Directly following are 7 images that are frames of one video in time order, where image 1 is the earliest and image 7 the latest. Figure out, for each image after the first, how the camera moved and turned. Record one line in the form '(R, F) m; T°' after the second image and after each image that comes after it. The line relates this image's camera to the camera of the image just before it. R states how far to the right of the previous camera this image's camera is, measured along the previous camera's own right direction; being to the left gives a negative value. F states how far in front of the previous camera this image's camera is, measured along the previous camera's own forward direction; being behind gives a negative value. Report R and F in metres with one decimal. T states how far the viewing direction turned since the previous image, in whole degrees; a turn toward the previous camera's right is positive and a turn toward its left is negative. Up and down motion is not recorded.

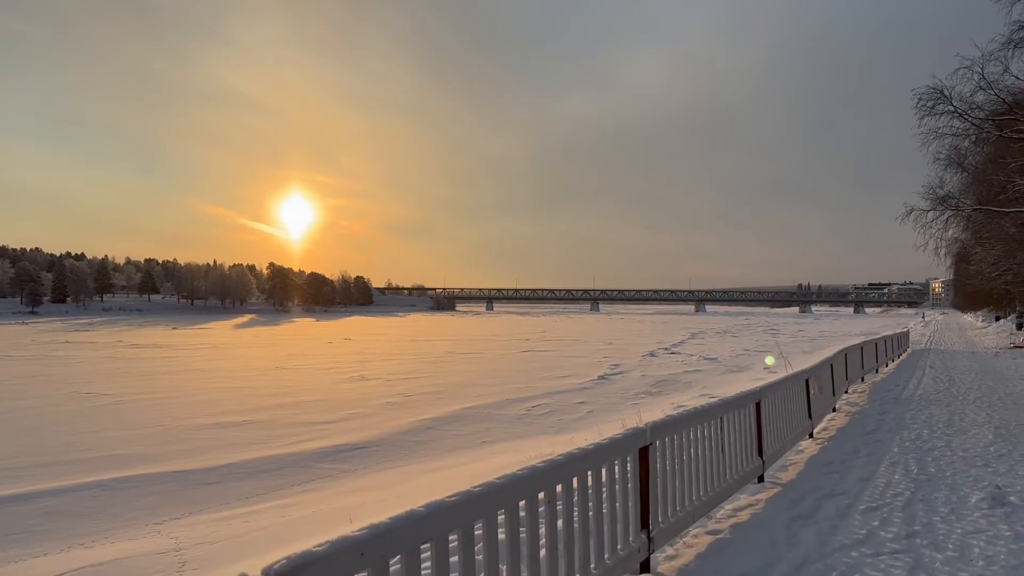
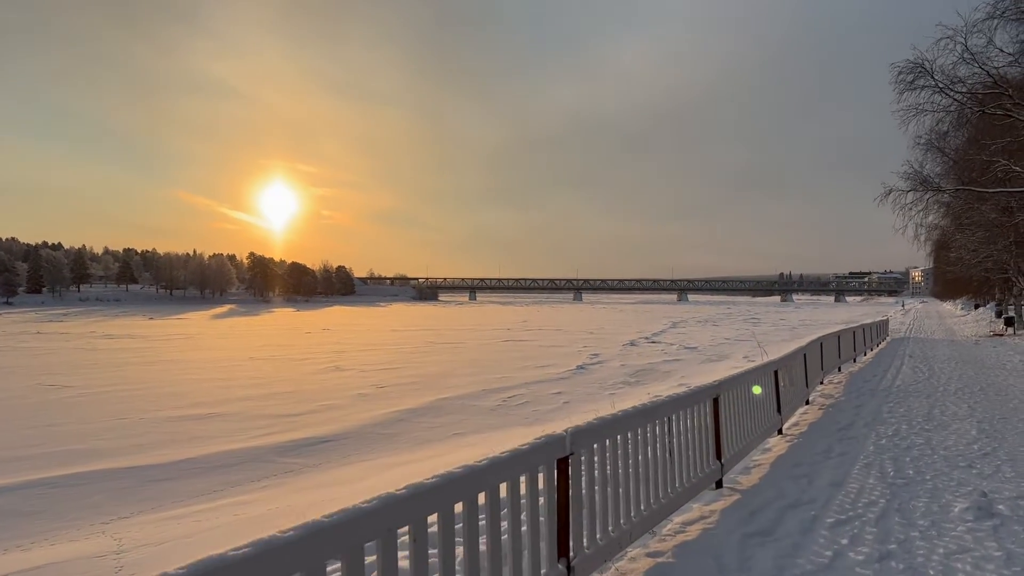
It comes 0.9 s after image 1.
(+0.3, +0.4) m; +1°
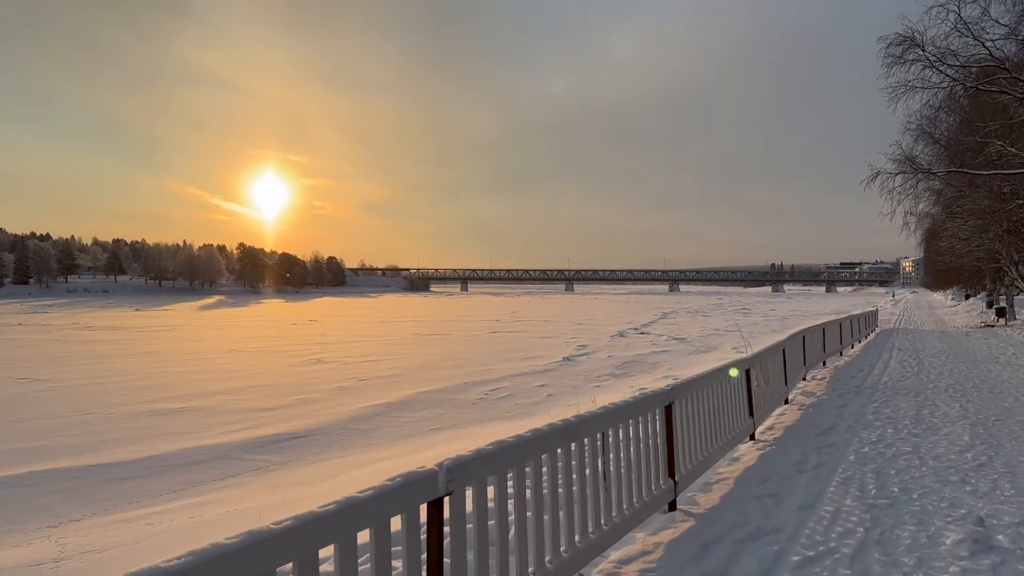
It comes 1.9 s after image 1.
(+0.3, +0.4) m; +1°
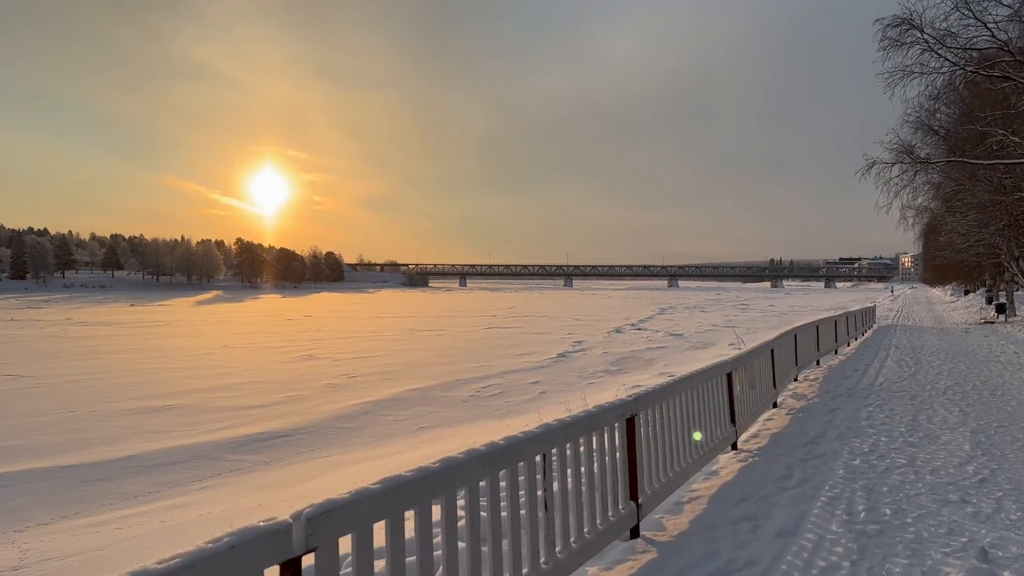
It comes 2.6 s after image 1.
(+0.2, +0.2) m; 0°
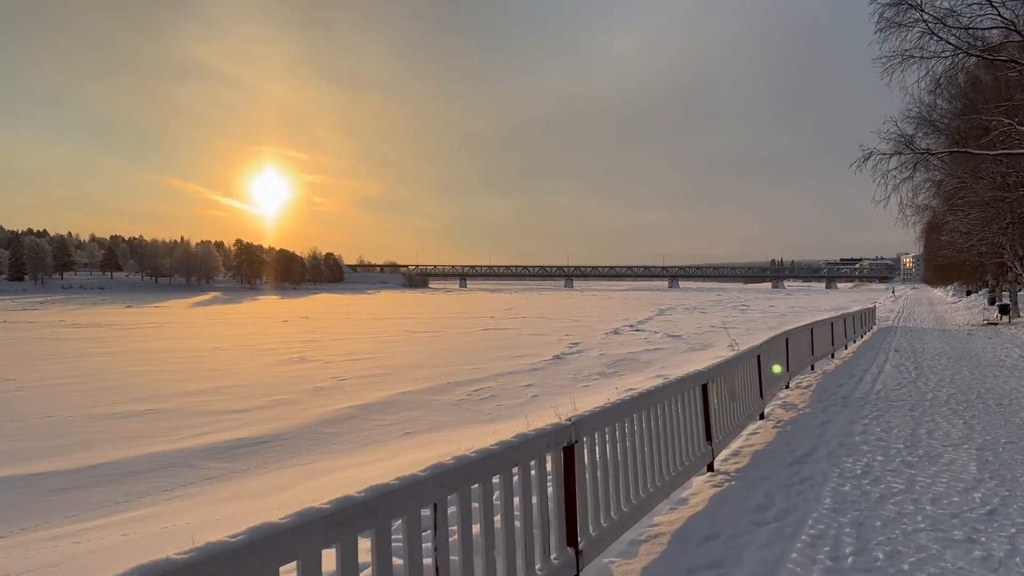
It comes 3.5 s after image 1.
(+0.2, +0.3) m; 0°
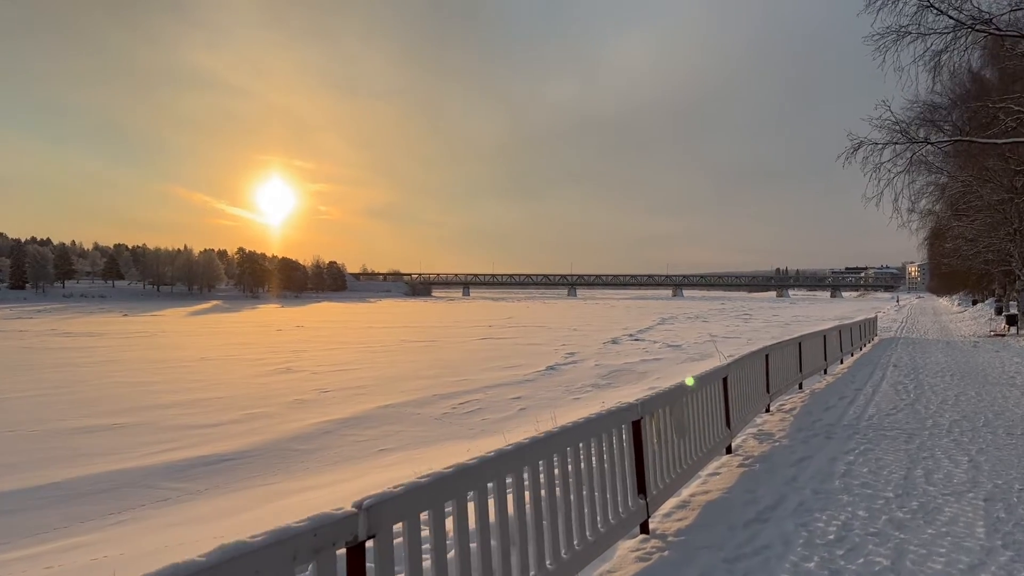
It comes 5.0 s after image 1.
(+0.4, +0.5) m; 0°
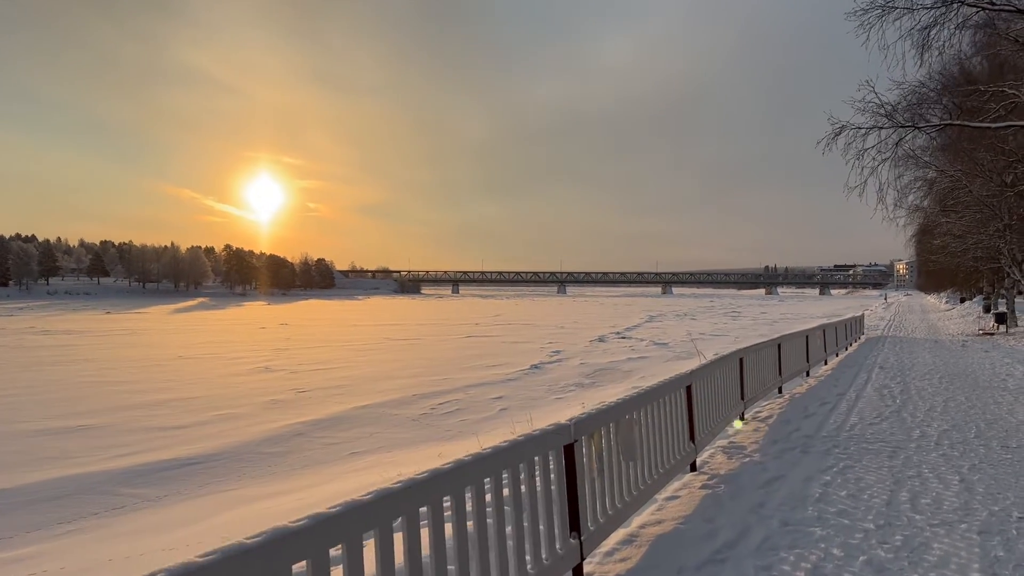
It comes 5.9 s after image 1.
(+0.2, +0.3) m; +1°
